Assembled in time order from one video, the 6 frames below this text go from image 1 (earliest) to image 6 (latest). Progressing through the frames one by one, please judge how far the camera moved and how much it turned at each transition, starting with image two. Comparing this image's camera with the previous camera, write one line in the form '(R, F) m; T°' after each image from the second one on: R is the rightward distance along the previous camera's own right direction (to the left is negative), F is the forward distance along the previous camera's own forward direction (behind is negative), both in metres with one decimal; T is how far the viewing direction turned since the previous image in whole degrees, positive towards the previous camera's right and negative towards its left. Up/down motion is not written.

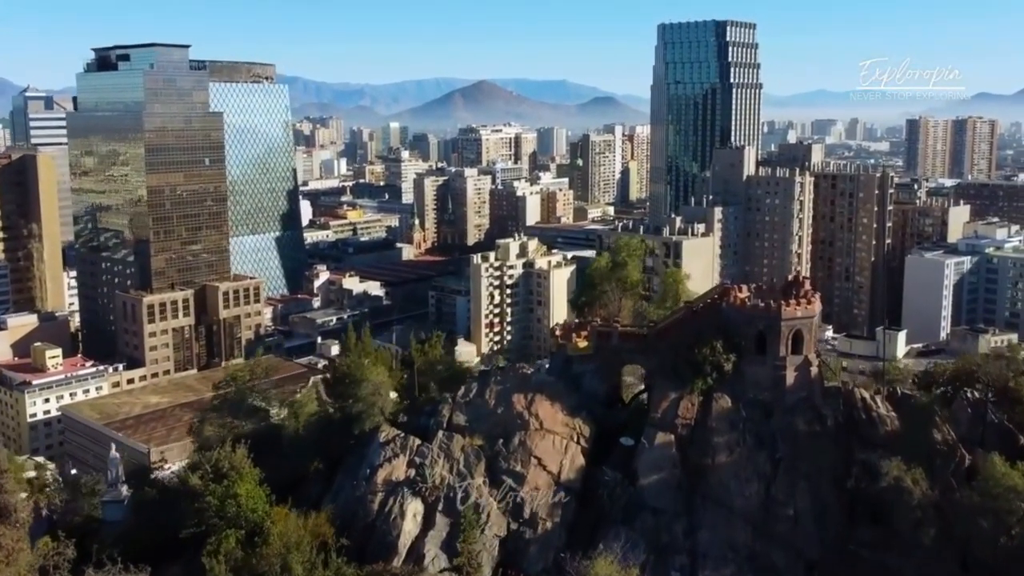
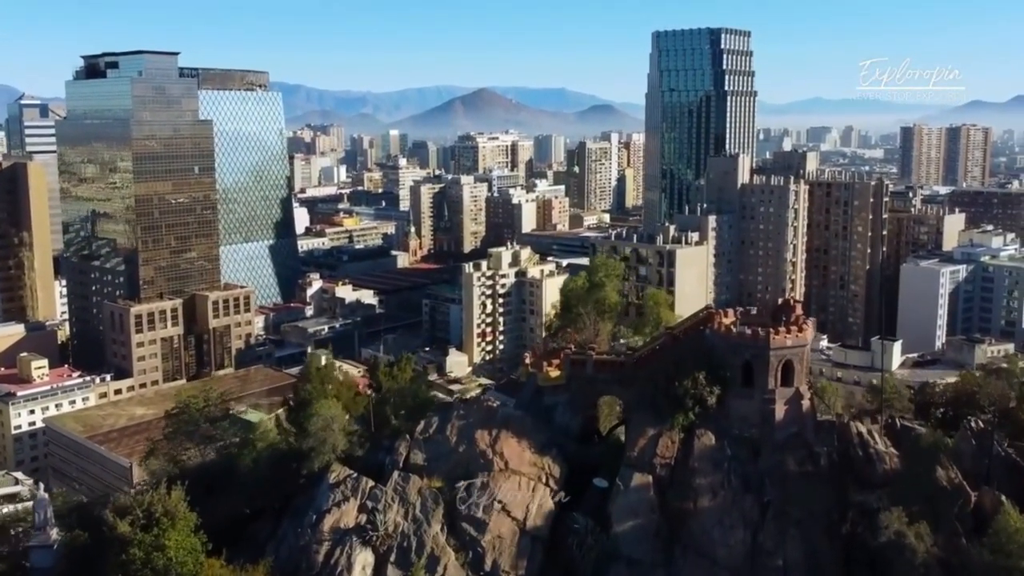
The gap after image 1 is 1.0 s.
(+0.2, +0.7) m; 0°
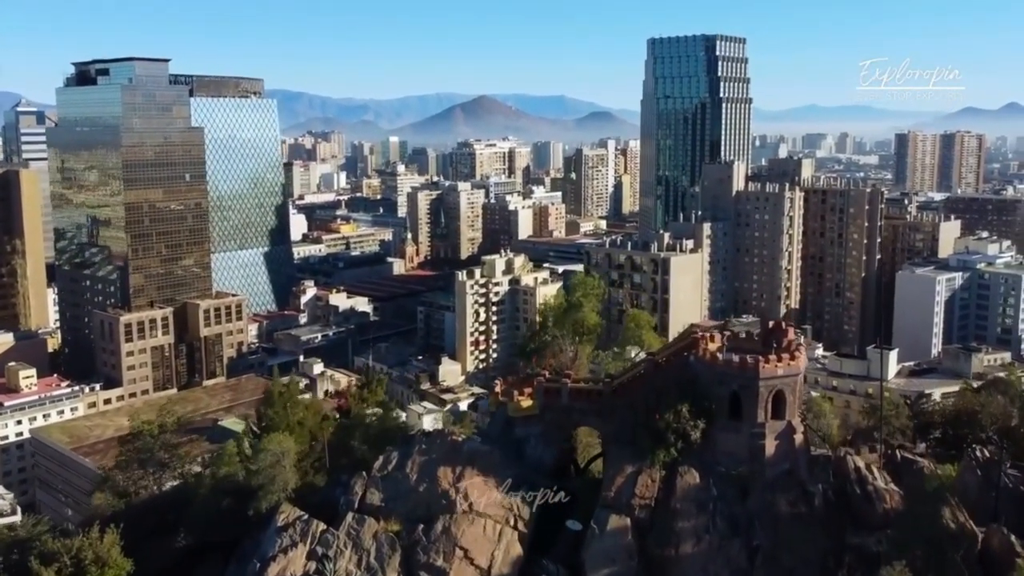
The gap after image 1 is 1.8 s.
(+0.2, +0.6) m; 0°
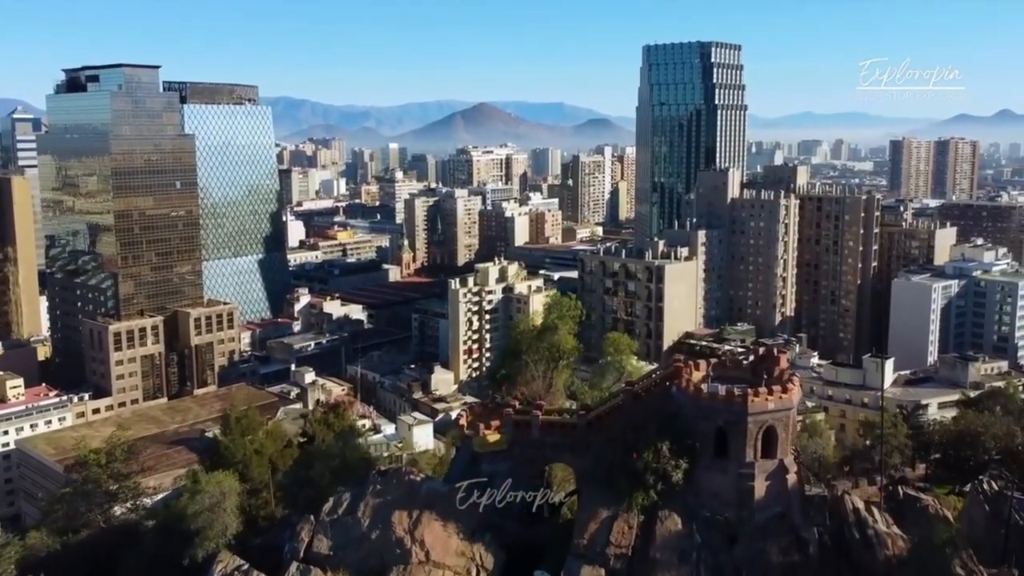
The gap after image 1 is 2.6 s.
(+0.2, +0.6) m; 0°
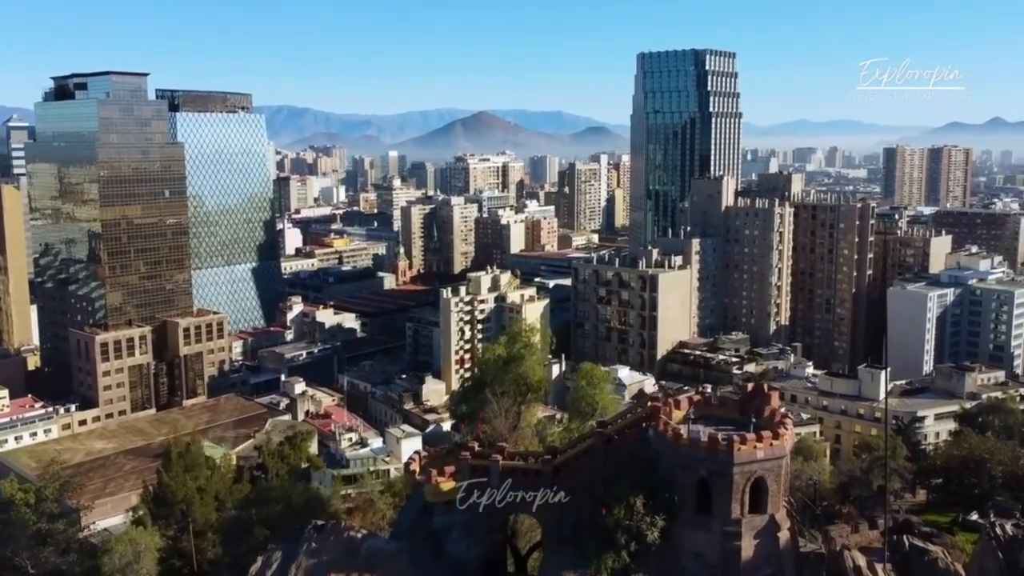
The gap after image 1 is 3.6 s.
(+0.2, +0.7) m; 0°
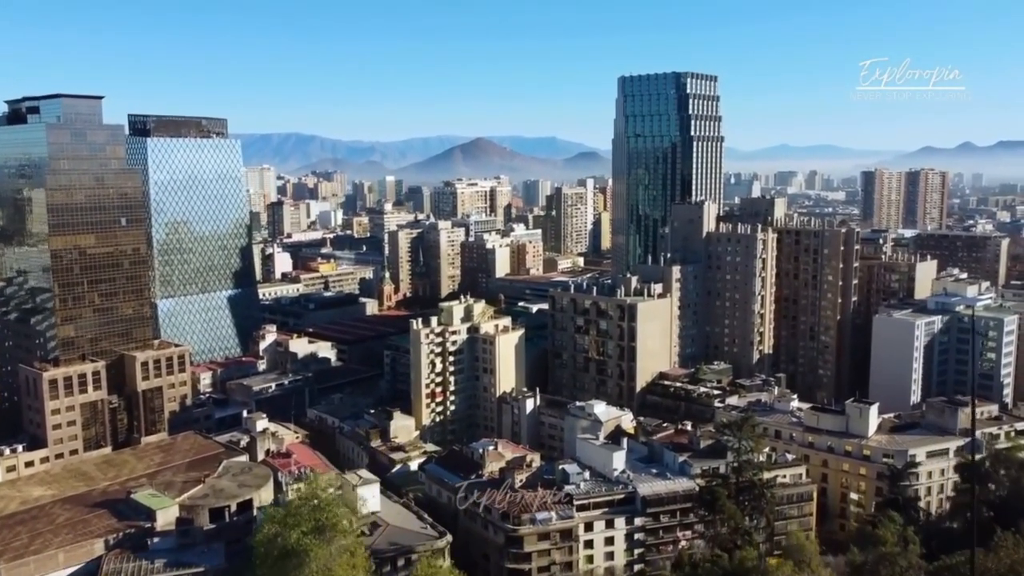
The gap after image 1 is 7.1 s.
(+0.8, +2.9) m; +1°
